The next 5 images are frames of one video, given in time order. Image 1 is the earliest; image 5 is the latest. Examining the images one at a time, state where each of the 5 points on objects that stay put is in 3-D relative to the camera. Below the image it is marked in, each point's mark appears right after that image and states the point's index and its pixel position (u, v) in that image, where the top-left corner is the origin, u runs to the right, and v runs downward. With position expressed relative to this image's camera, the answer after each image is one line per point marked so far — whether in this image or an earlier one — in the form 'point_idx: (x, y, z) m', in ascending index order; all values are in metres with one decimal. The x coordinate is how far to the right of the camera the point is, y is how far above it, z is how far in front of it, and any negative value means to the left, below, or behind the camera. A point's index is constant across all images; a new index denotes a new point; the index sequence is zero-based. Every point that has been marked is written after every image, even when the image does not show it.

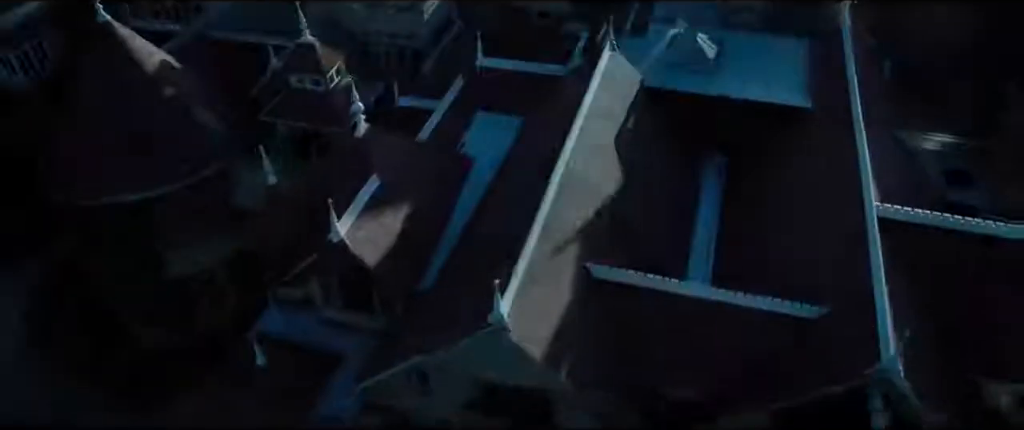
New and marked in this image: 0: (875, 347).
0: (+9.4, -3.4, +18.8) m
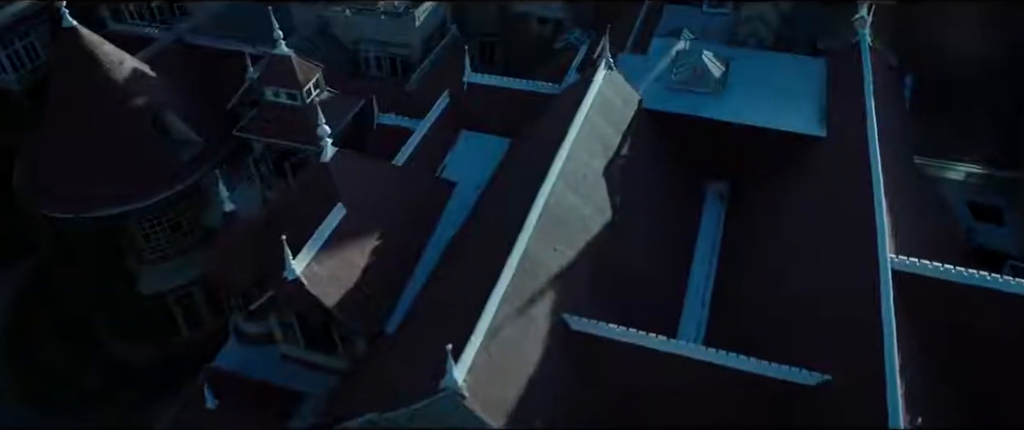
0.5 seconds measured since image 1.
0: (+8.4, -4.7, +16.6) m
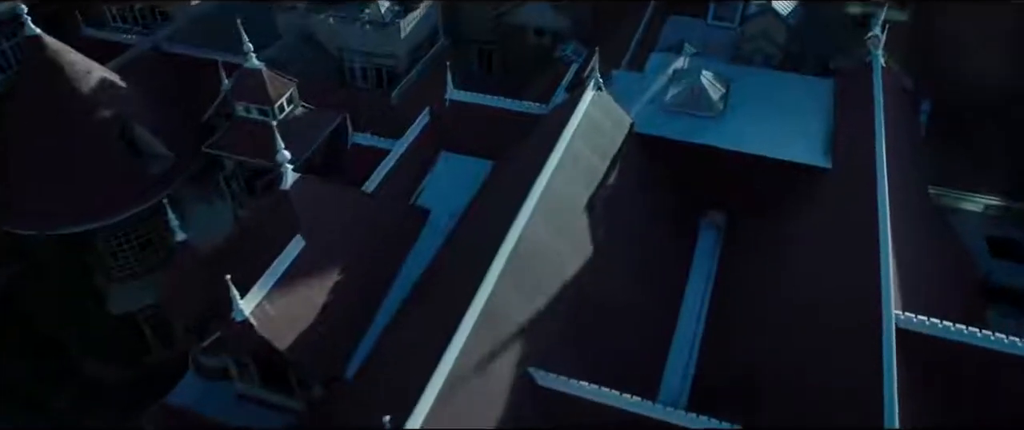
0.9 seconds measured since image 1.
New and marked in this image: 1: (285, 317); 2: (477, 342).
0: (+7.5, -5.9, +14.8) m
1: (-6.0, -2.6, +19.4) m
2: (-0.8, -3.0, +17.6) m
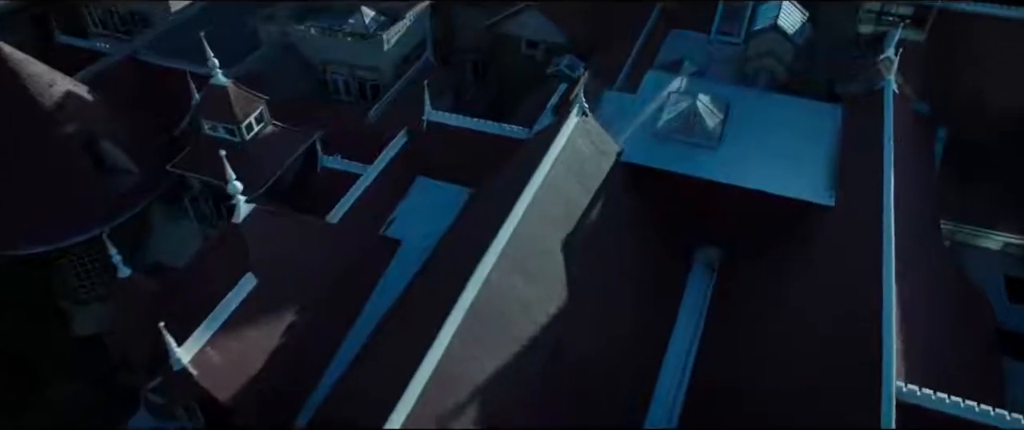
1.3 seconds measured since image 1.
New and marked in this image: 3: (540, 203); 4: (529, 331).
0: (+6.4, -7.1, +13.0) m
1: (-6.9, -3.6, +17.9) m
2: (-1.8, -4.1, +16.0) m
3: (+0.8, +0.4, +19.9) m
4: (+0.4, -2.9, +18.0) m
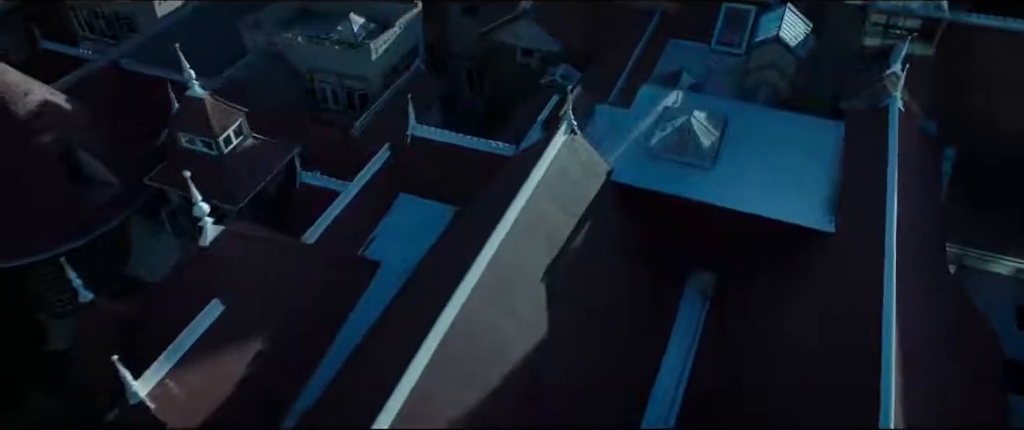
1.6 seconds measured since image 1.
0: (+5.8, -7.9, +12.0) m
1: (-7.5, -4.2, +17.1) m
2: (-2.3, -4.7, +15.1) m
3: (+0.3, -0.3, +18.9) m
4: (-0.1, -3.5, +17.1) m
